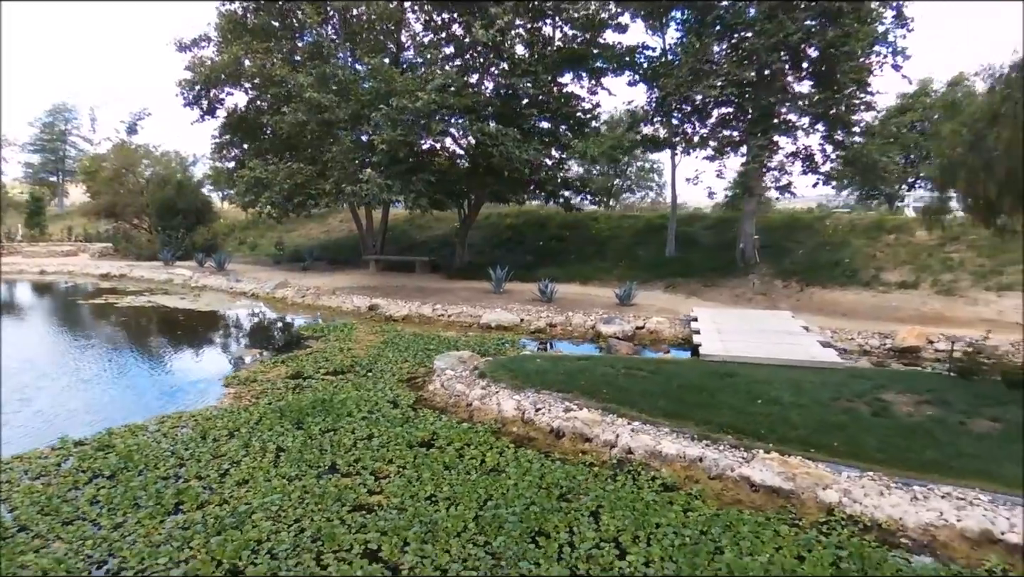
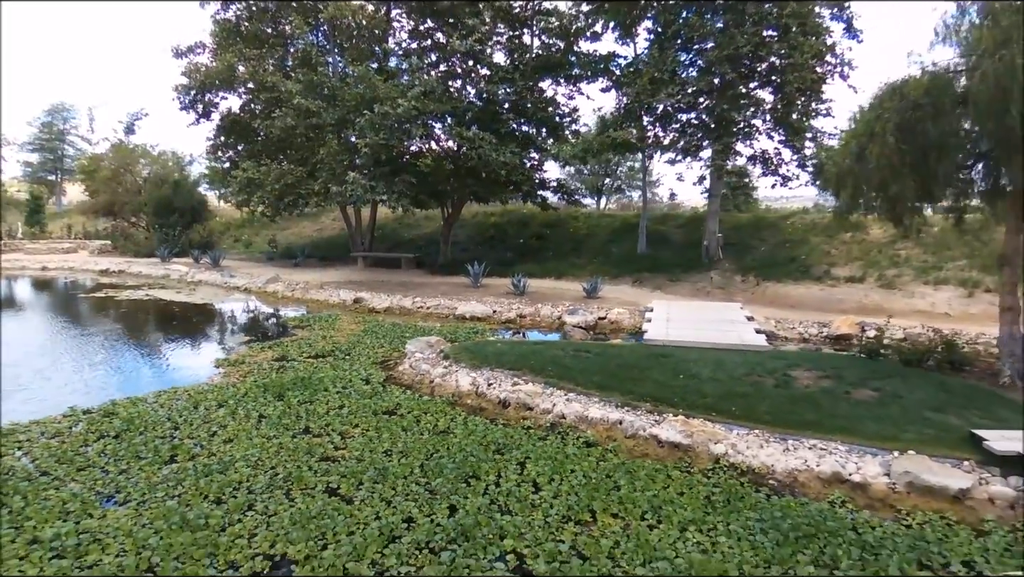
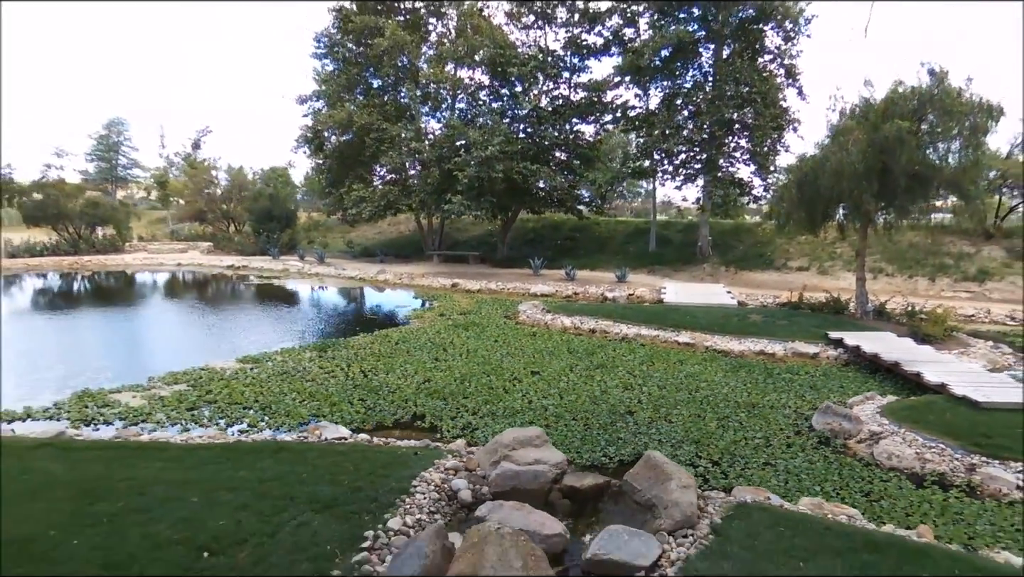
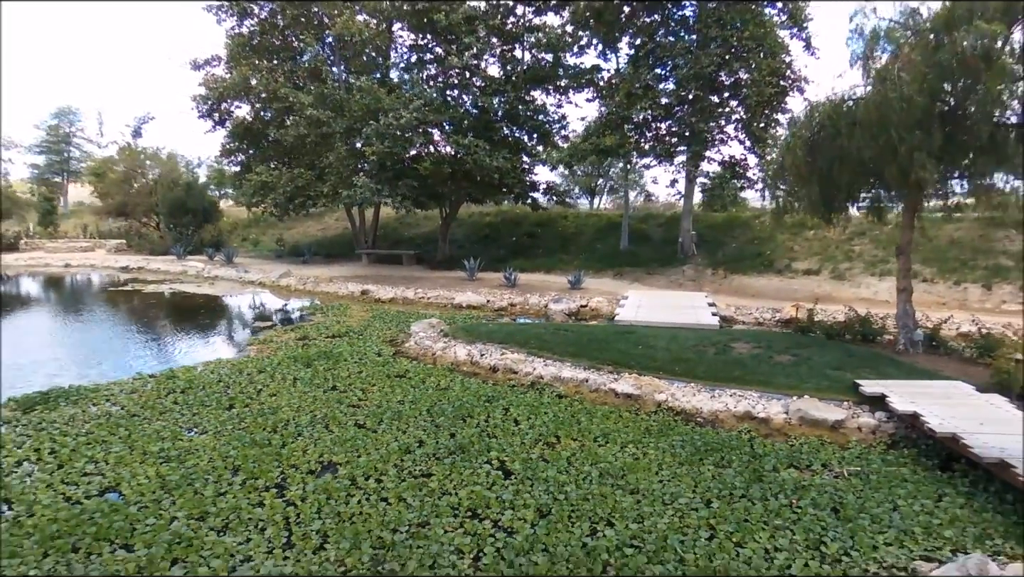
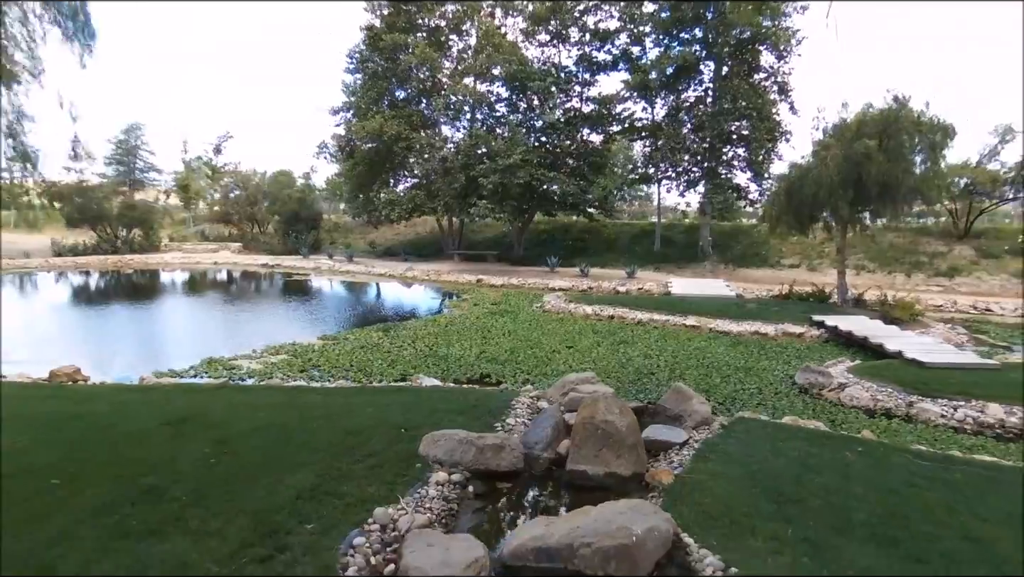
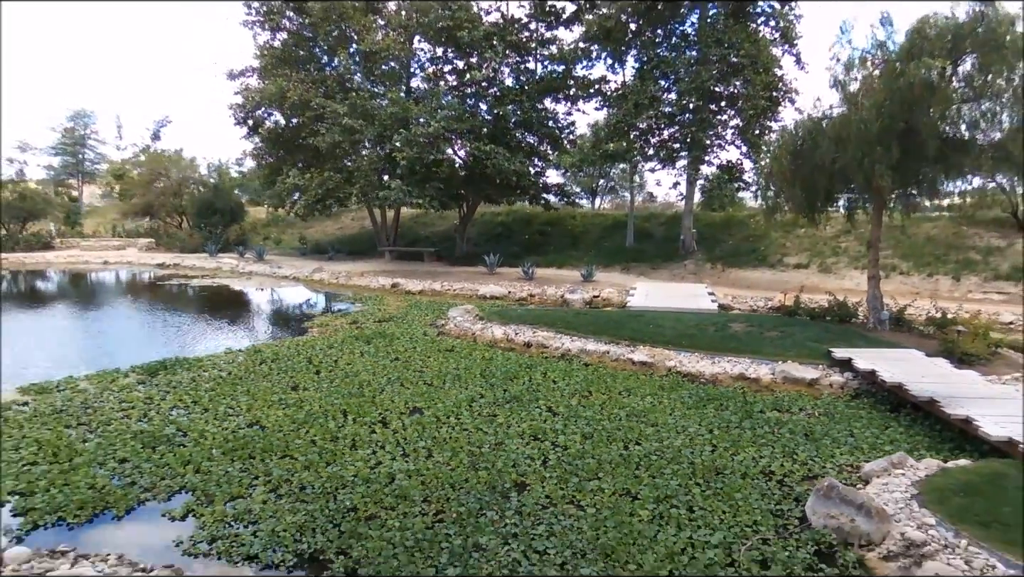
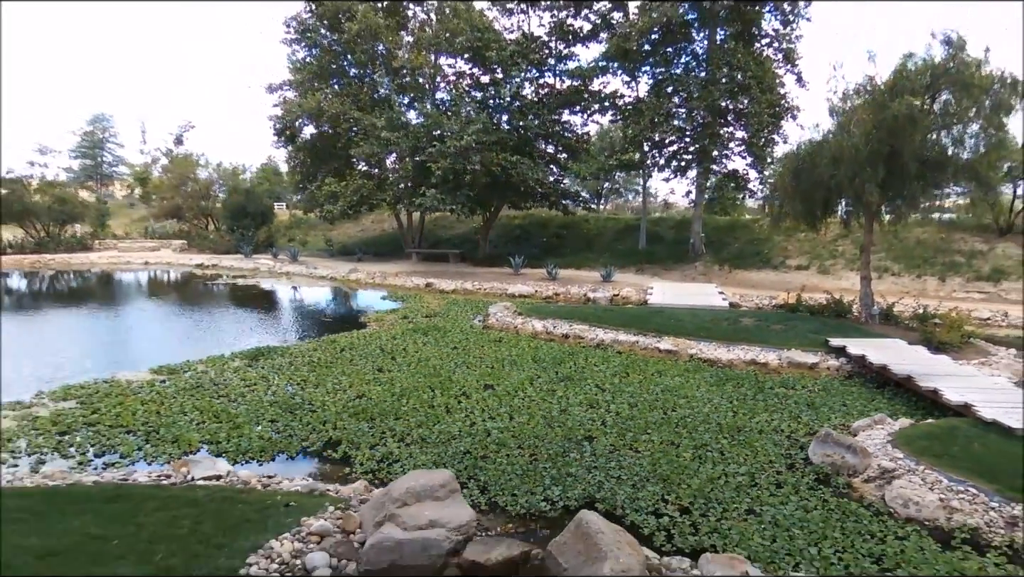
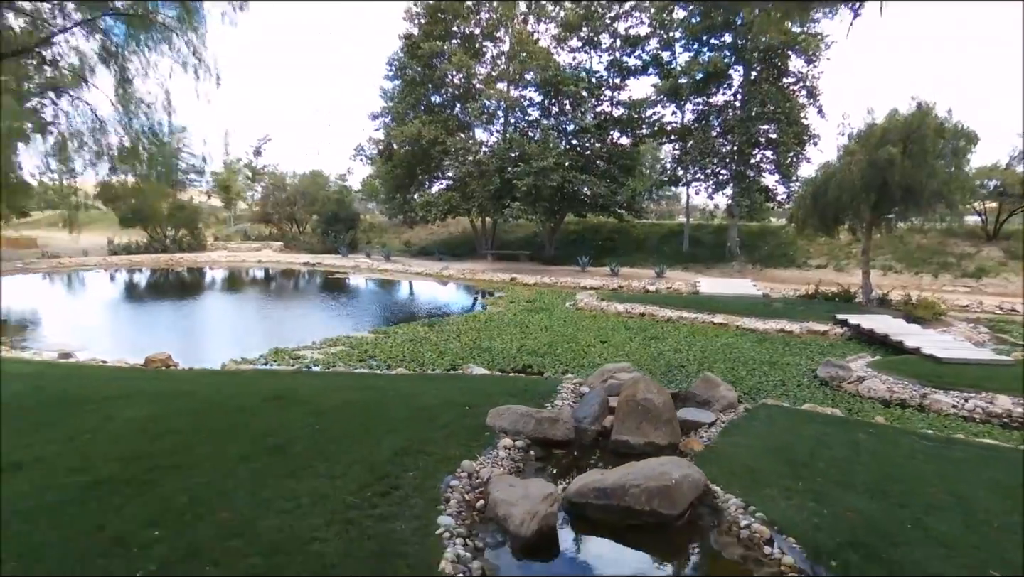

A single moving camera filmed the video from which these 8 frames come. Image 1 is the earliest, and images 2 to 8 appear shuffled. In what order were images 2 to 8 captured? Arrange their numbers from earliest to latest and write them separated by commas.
2, 4, 6, 7, 3, 5, 8
